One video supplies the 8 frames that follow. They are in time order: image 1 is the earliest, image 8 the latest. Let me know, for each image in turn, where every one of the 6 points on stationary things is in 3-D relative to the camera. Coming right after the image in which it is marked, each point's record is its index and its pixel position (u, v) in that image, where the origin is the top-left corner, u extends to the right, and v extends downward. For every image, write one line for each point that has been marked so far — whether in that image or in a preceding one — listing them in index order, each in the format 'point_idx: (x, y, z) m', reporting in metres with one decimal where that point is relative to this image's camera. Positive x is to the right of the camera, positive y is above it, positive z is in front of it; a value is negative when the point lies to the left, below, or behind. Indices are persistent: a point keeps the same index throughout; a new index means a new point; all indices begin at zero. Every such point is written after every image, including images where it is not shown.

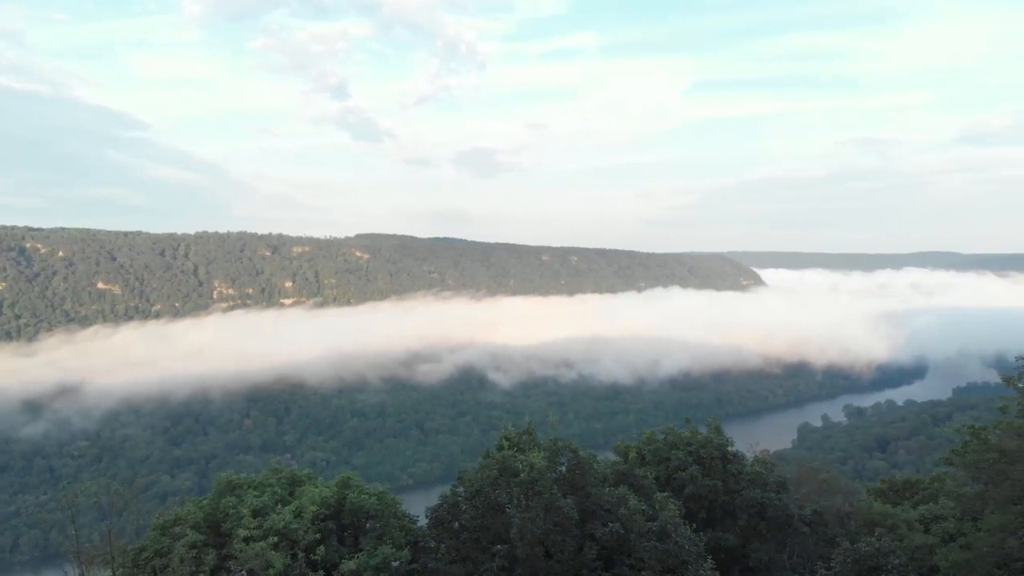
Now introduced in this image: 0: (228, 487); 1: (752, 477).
0: (-5.7, -4.0, +16.6) m
1: (+5.4, -4.3, +18.7) m
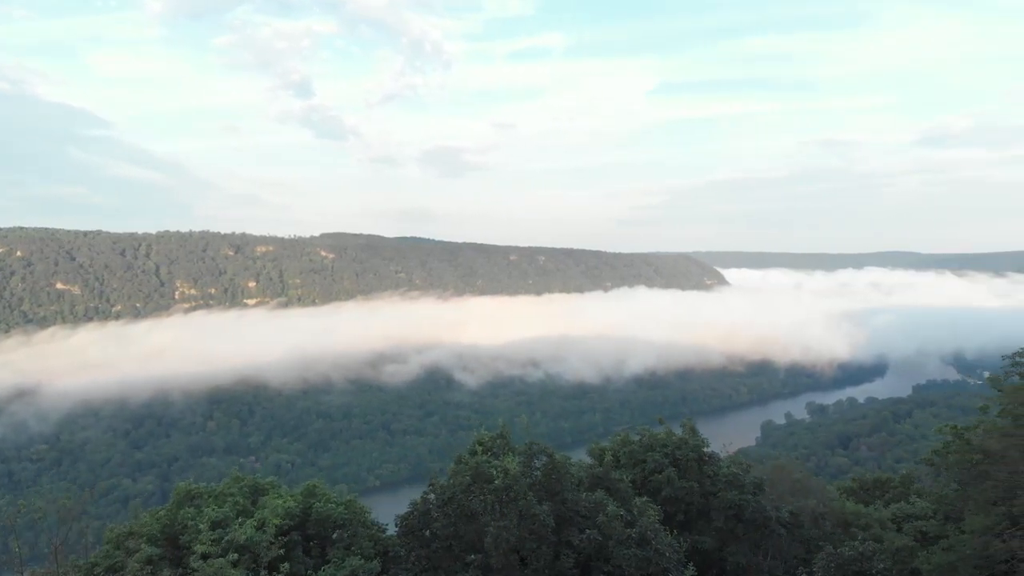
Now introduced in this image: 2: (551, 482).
0: (-6.3, -4.0, +15.8) m
1: (+4.8, -4.2, +18.3) m
2: (+0.7, -3.4, +14.4) m
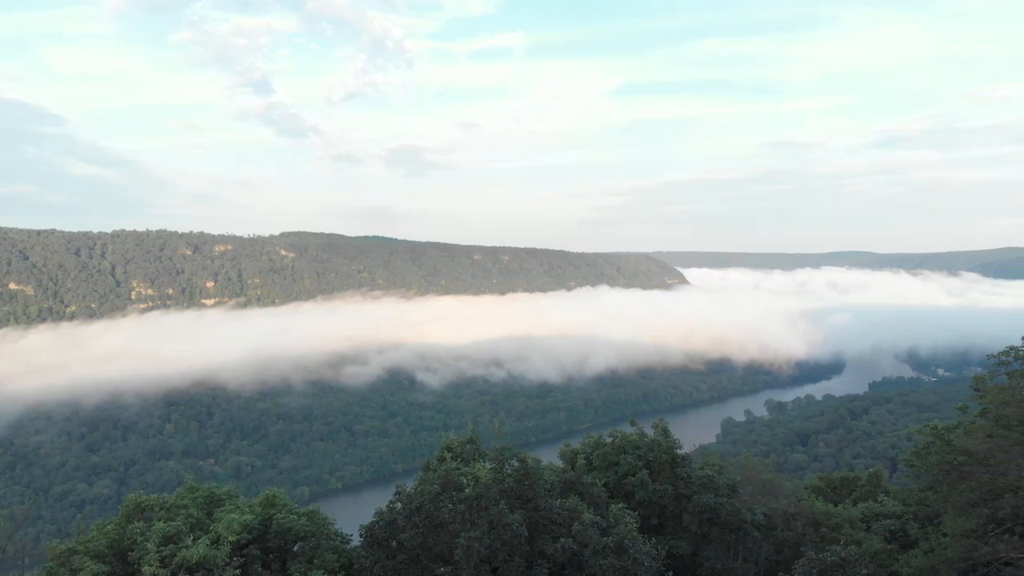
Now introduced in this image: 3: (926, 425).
0: (-6.8, -4.0, +14.9) m
1: (+4.2, -4.2, +17.9) m
2: (+0.2, -3.4, +13.8) m
3: (+9.5, -3.1, +18.8) m
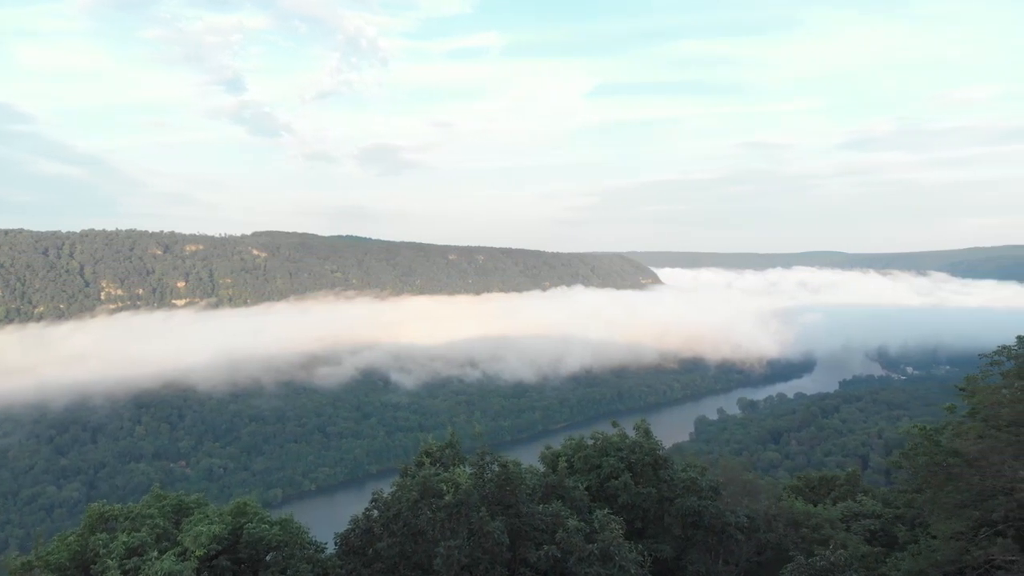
0: (-7.1, -4.0, +14.2) m
1: (+3.7, -4.2, +17.6) m
2: (-0.1, -3.4, +13.4) m
3: (+9.0, -3.1, +18.6) m
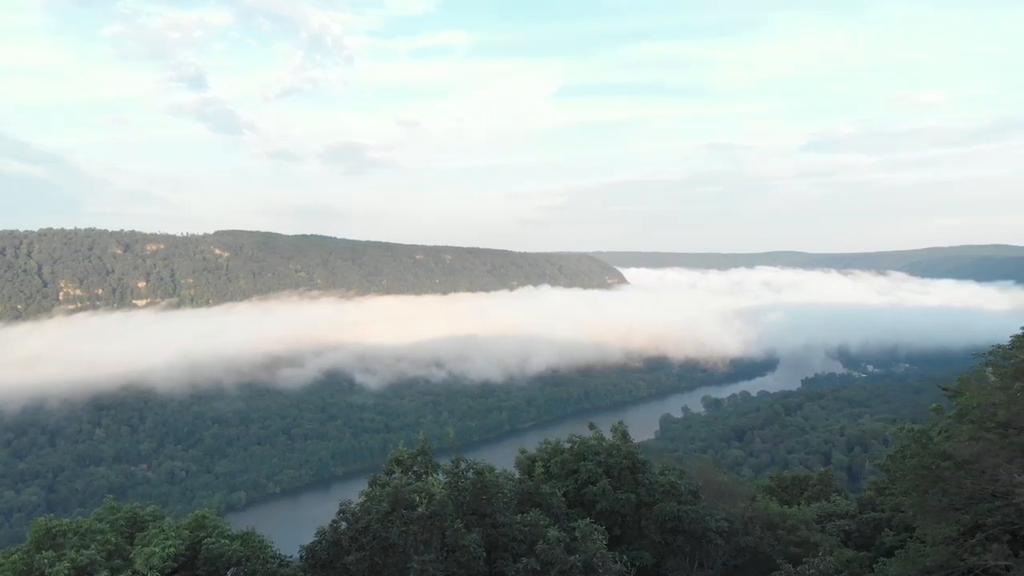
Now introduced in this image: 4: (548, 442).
0: (-7.5, -4.0, +13.3) m
1: (+3.2, -4.2, +17.0) m
2: (-0.5, -3.3, +12.7) m
3: (+8.4, -3.1, +18.3) m
4: (+0.8, -3.7, +19.5) m
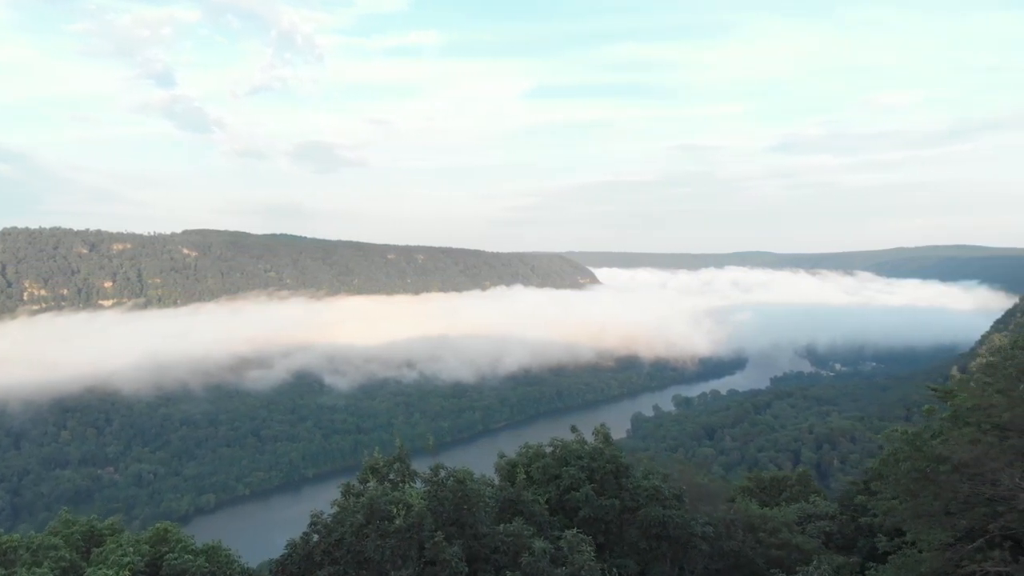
0: (-7.8, -3.9, +12.4) m
1: (+2.8, -4.1, +16.5) m
2: (-0.7, -3.3, +12.0) m
3: (+8.0, -3.0, +17.9) m
4: (+0.3, -3.6, +18.9) m
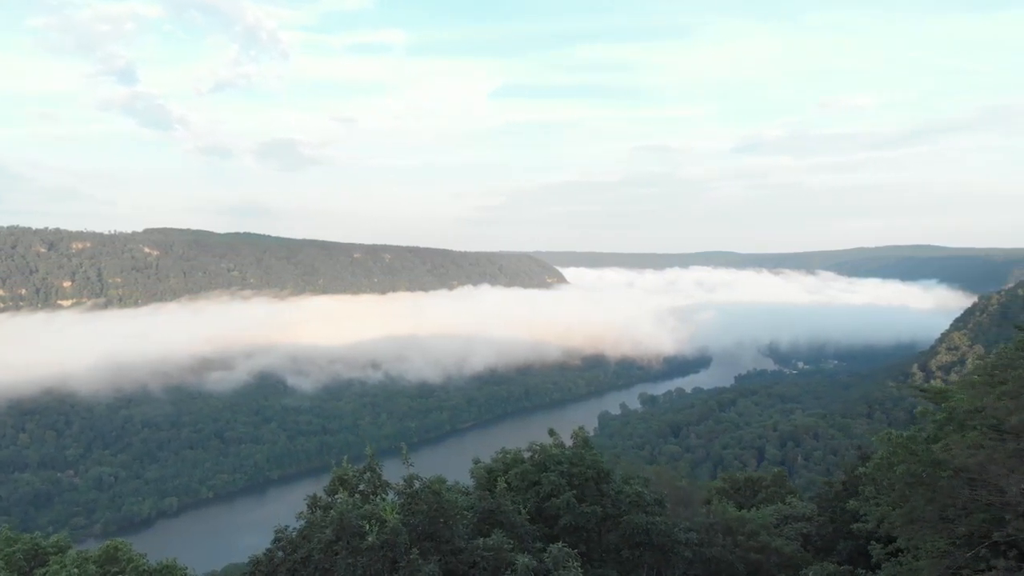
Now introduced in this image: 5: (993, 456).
0: (-8.1, -3.9, +11.3) m
1: (+2.3, -4.1, +15.8) m
2: (-1.0, -3.3, +11.2) m
3: (+7.5, -3.0, +17.5) m
4: (-0.2, -3.6, +18.2) m
5: (+6.5, -2.3, +11.2) m
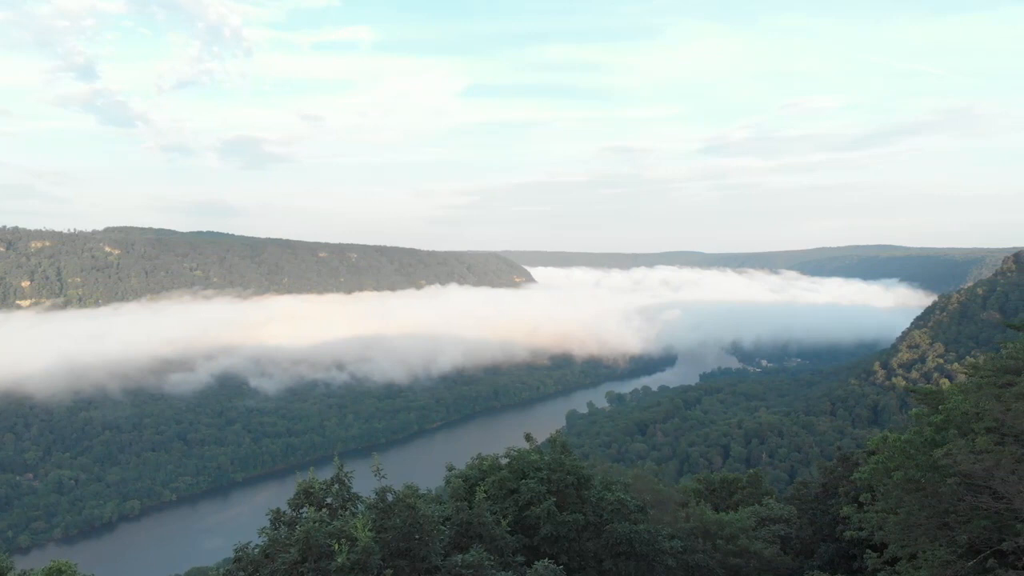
0: (-8.3, -3.9, +10.2) m
1: (+1.9, -4.0, +15.1) m
2: (-1.3, -3.2, +10.4) m
3: (+7.0, -2.9, +17.0) m
4: (-0.7, -3.5, +17.3) m
5: (+6.3, -2.2, +10.7) m
